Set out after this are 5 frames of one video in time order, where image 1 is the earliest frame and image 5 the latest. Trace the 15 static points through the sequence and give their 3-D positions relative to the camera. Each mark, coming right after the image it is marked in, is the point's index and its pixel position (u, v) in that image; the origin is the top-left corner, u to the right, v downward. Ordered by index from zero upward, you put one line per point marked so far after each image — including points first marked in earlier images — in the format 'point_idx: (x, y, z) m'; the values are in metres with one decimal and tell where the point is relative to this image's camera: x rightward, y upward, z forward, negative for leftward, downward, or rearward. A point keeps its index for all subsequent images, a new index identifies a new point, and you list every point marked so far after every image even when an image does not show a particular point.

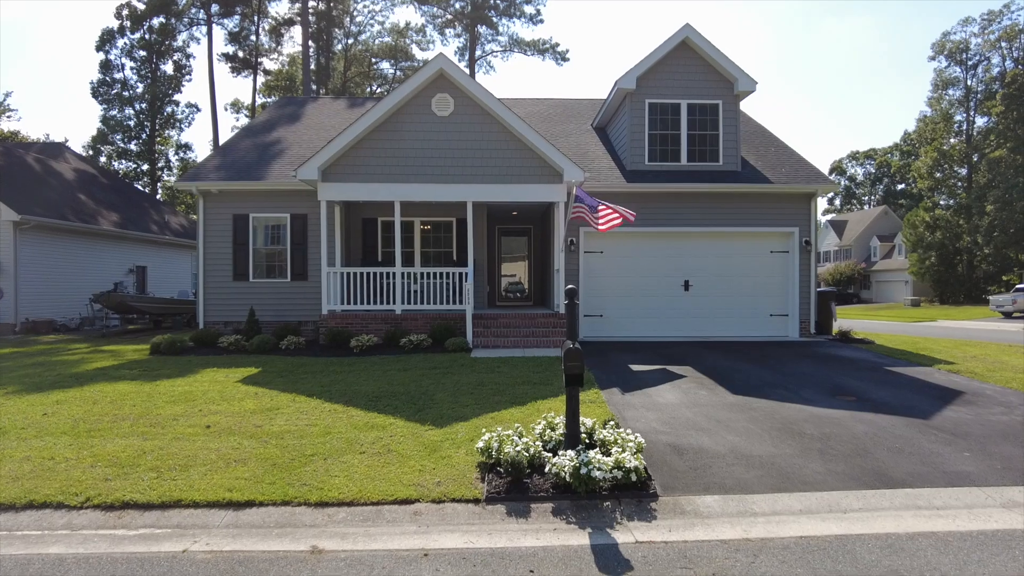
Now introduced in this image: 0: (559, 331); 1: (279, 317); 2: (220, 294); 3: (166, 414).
0: (+0.8, -0.7, +11.0) m
1: (-4.6, -0.6, +12.5) m
2: (-5.8, -0.1, +12.5) m
3: (-3.5, -1.3, +6.4) m
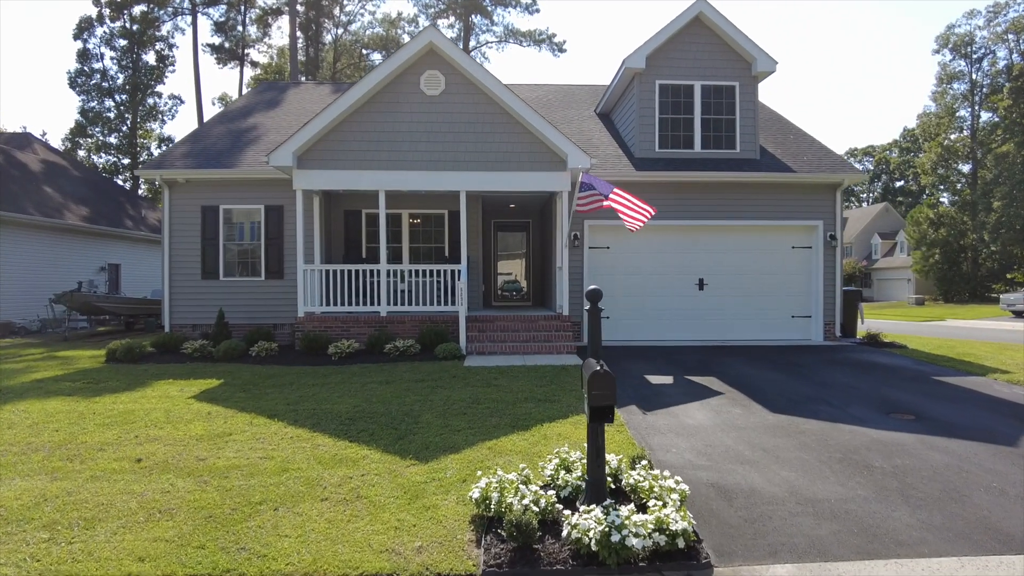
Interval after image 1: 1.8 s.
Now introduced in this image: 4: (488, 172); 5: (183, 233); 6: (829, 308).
0: (+0.8, -0.7, +9.9) m
1: (-4.6, -0.6, +11.3) m
2: (-5.8, -0.1, +11.3) m
3: (-3.5, -1.3, +5.2) m
4: (-0.4, +1.9, +10.1) m
5: (-5.9, +1.0, +11.3) m
6: (+5.9, -0.4, +11.7) m
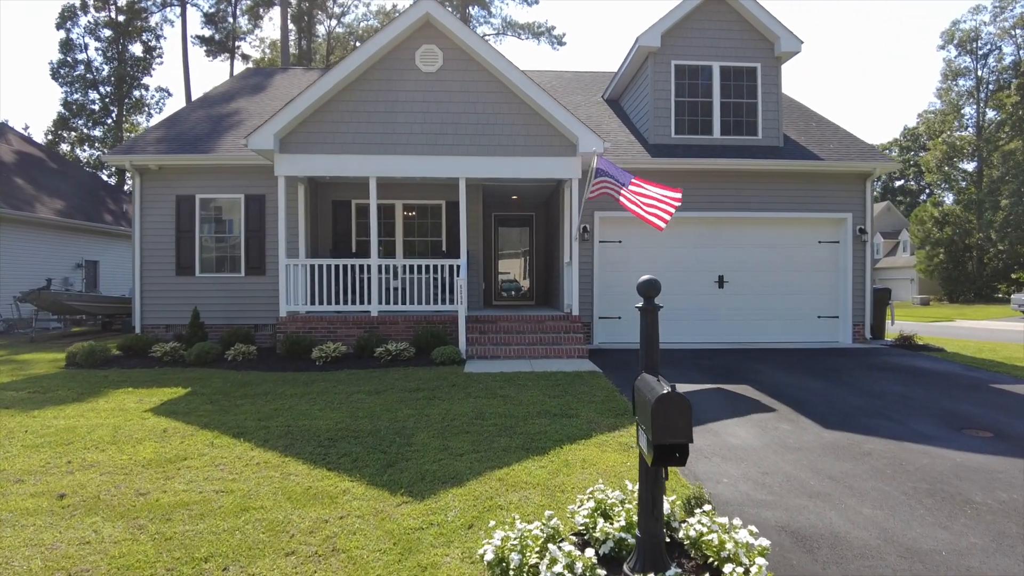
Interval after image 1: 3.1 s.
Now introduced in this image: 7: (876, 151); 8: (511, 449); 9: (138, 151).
0: (+0.8, -0.7, +8.9) m
1: (-4.6, -0.5, +10.3) m
2: (-5.8, -0.1, +10.3) m
3: (-3.4, -1.2, +4.3) m
4: (-0.3, +1.9, +9.2) m
5: (-5.8, +1.0, +10.3) m
6: (+5.9, -0.3, +10.8) m
7: (+6.3, +2.4, +11.0) m
8: (0.0, -1.2, +4.6) m
9: (-6.0, +2.2, +10.2) m
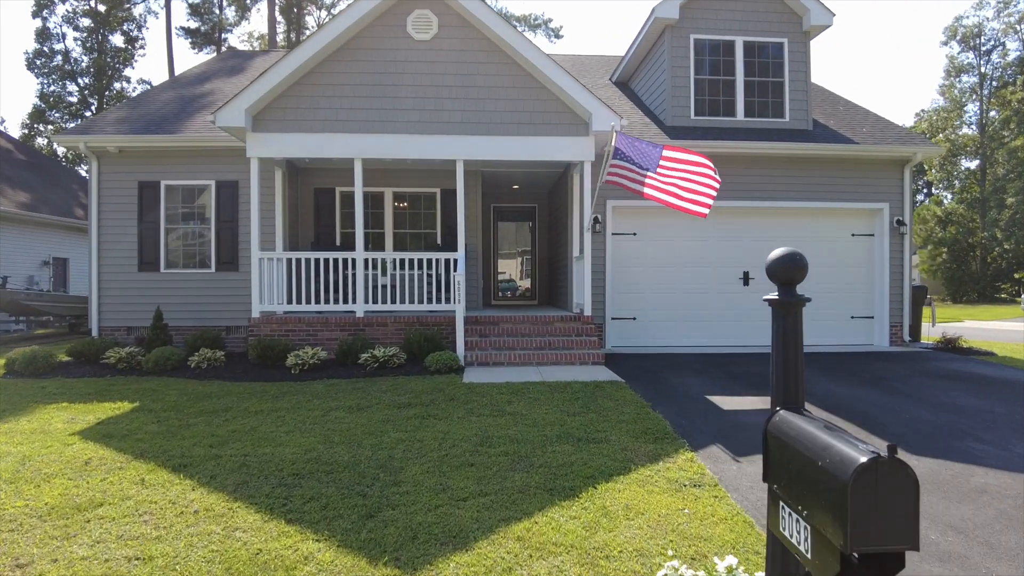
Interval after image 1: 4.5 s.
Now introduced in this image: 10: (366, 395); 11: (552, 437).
0: (+0.9, -0.7, +7.9) m
1: (-4.5, -0.5, +9.2) m
2: (-5.7, 0.0, +9.2) m
3: (-3.3, -1.2, +3.2) m
4: (-0.3, +1.9, +8.1) m
5: (-5.8, +1.1, +9.2) m
6: (+6.0, -0.3, +9.8) m
7: (+6.4, +2.4, +10.0) m
8: (+0.1, -1.1, +3.5) m
9: (-6.0, +2.2, +9.0) m
10: (-1.3, -1.0, +5.7) m
11: (+0.3, -1.0, +4.4) m
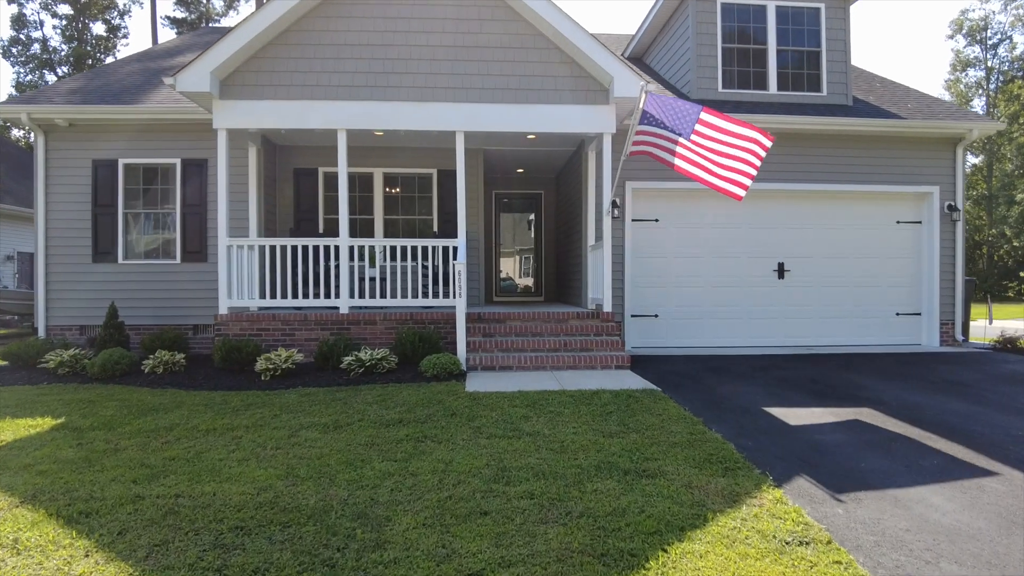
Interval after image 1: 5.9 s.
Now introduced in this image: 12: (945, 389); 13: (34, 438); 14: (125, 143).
0: (+1.0, -0.6, +6.8) m
1: (-4.5, -0.4, +8.1) m
2: (-5.7, +0.1, +8.1) m
3: (-3.1, -1.1, +2.0) m
4: (-0.2, +2.0, +7.1) m
5: (-5.7, +1.2, +8.1) m
6: (+6.1, -0.2, +8.8) m
7: (+6.5, +2.5, +9.0) m
8: (+0.2, -1.0, +2.4) m
9: (-5.9, +2.3, +7.9) m
10: (-1.2, -0.9, +4.6) m
11: (+0.4, -0.9, +3.3) m
12: (+4.0, -0.9, +5.9) m
13: (-3.2, -1.0, +4.2) m
14: (-5.0, +1.8, +8.1) m
